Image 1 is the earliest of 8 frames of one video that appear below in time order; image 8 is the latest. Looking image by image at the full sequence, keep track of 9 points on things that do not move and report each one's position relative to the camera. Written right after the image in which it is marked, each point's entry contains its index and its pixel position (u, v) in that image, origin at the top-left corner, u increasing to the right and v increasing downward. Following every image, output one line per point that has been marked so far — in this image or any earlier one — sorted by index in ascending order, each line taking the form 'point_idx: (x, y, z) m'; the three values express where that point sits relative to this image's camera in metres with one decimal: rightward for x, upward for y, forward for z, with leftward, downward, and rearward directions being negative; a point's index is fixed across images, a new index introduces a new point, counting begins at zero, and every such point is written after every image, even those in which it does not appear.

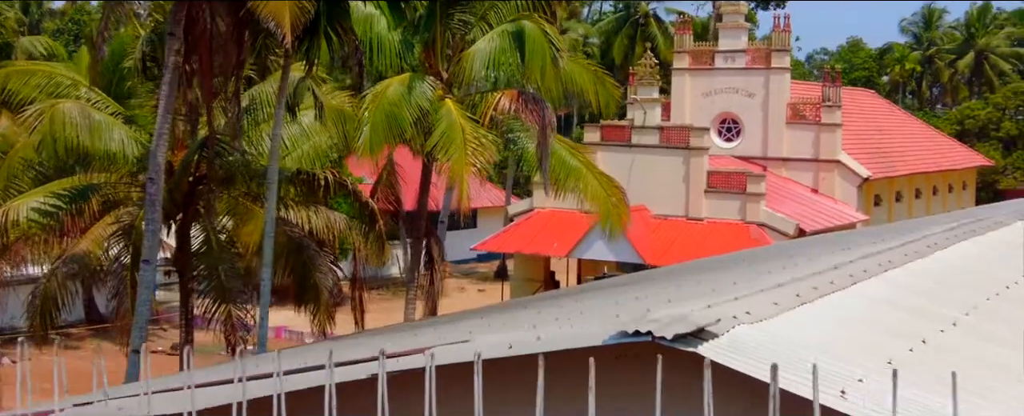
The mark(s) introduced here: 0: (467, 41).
0: (-0.8, +2.7, +16.7) m
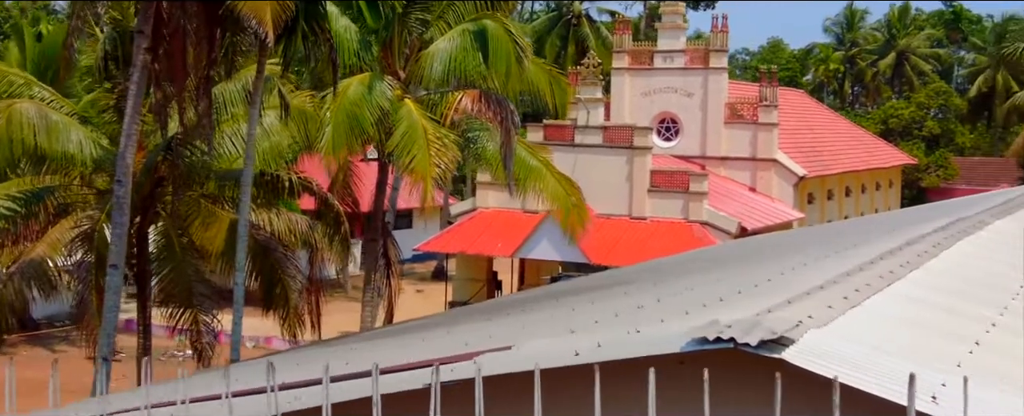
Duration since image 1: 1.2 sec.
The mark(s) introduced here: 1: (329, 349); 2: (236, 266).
0: (-1.4, +2.6, +16.5) m
1: (-1.5, -1.1, +8.1) m
2: (-2.5, -0.5, +9.4) m
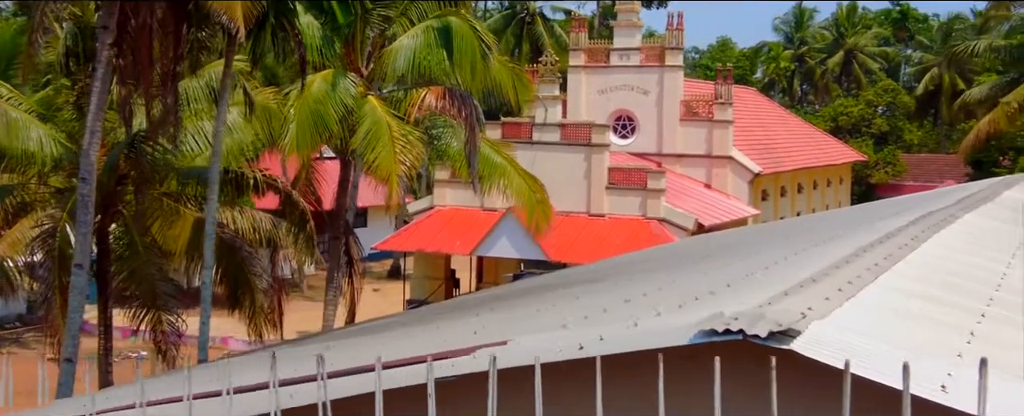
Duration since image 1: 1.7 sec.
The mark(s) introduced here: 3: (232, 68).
0: (-2.0, +2.7, +16.4) m
1: (-1.7, -1.1, +8.0) m
2: (-2.8, -0.5, +9.3) m
3: (-2.5, +1.2, +9.4) m
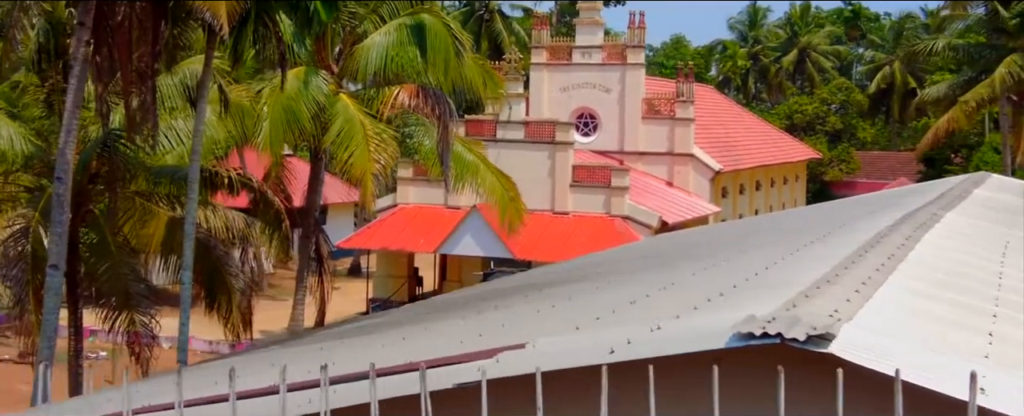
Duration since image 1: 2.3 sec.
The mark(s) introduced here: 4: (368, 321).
0: (-2.4, +2.7, +16.3) m
1: (-1.8, -1.1, +7.9) m
2: (-2.9, -0.5, +9.2) m
3: (-2.6, +1.2, +9.2) m
4: (-1.3, -1.0, +9.3) m
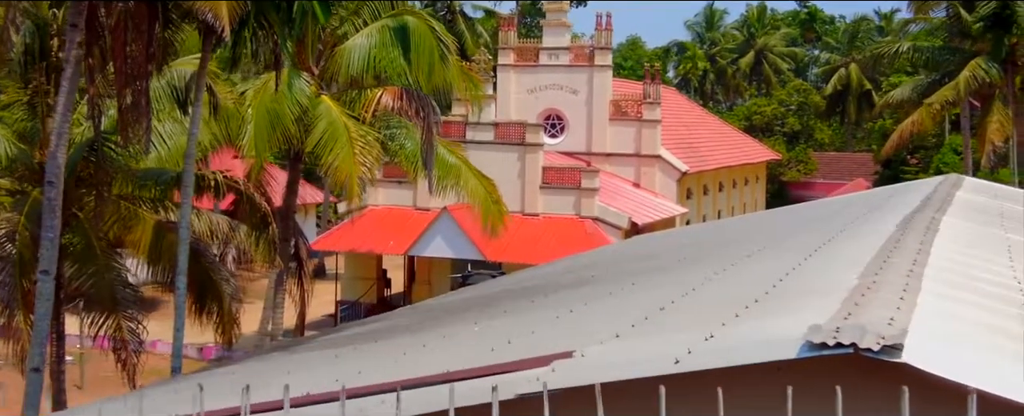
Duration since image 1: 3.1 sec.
0: (-2.7, +2.7, +16.2) m
1: (-1.7, -1.1, +7.8) m
2: (-2.9, -0.5, +9.1) m
3: (-2.7, +1.2, +9.1) m
4: (-1.3, -1.0, +9.2) m
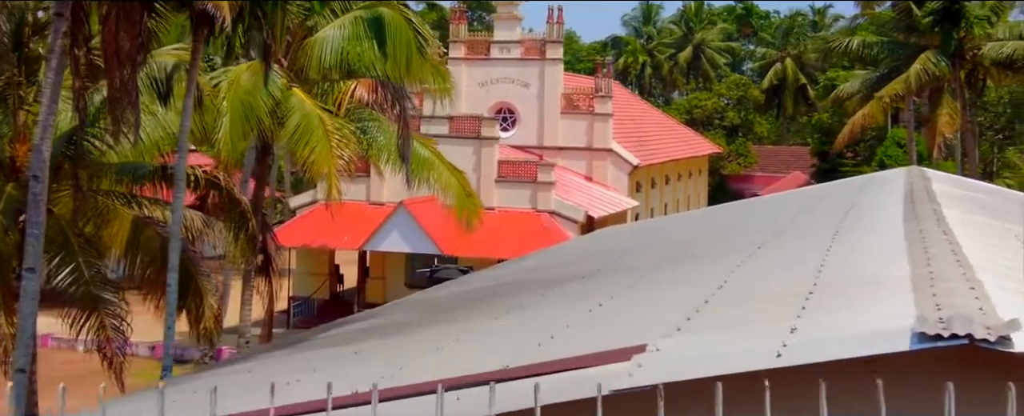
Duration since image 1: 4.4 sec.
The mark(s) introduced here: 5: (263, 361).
0: (-3.1, +2.7, +15.9) m
1: (-1.7, -1.1, +7.6) m
2: (-2.9, -0.5, +8.8) m
3: (-2.7, +1.2, +8.9) m
4: (-1.3, -1.0, +9.1) m
5: (-1.7, -1.1, +7.5) m
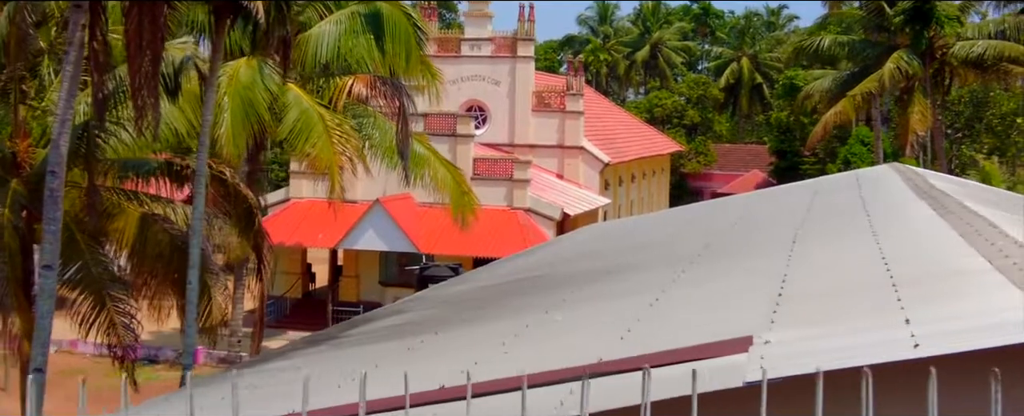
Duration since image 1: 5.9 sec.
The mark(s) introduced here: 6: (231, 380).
0: (-3.2, +2.8, +15.7) m
1: (-1.4, -1.0, +7.5) m
2: (-2.7, -0.5, +8.7) m
3: (-2.5, +1.3, +8.7) m
4: (-1.1, -0.9, +9.0) m
5: (-1.5, -1.0, +7.4) m
6: (-1.9, -1.2, +6.9) m
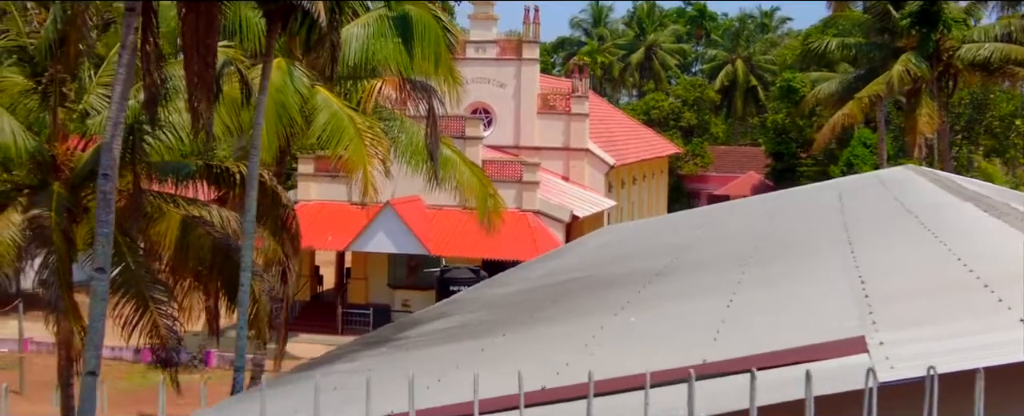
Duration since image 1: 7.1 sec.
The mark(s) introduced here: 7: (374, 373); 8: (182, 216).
0: (-2.8, +2.7, +15.8) m
1: (-1.0, -1.0, +7.6) m
2: (-2.3, -0.5, +8.7) m
3: (-2.0, +1.3, +8.7) m
4: (-0.7, -1.0, +9.0) m
5: (-1.1, -1.1, +7.4) m
6: (-1.5, -1.2, +7.0) m
7: (-1.1, -1.1, +6.8) m
8: (-3.5, -0.1, +11.0) m
